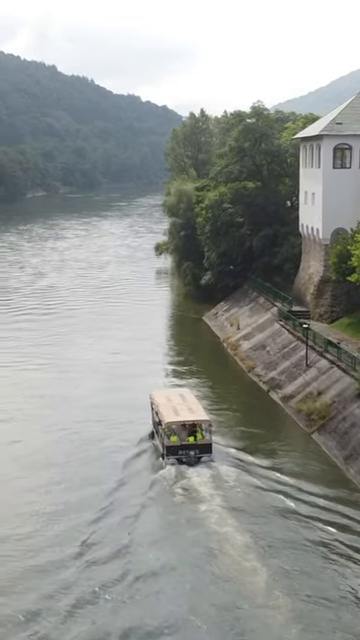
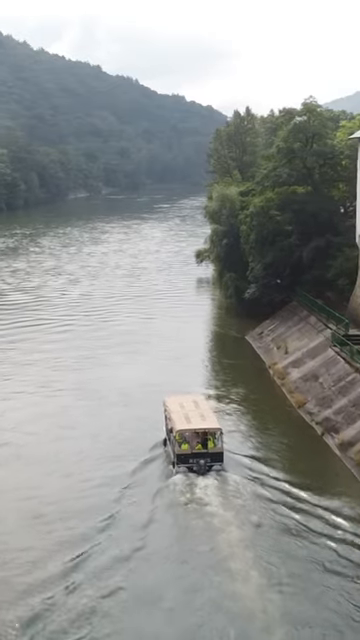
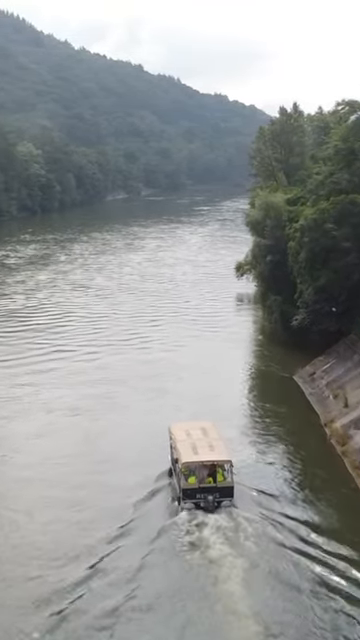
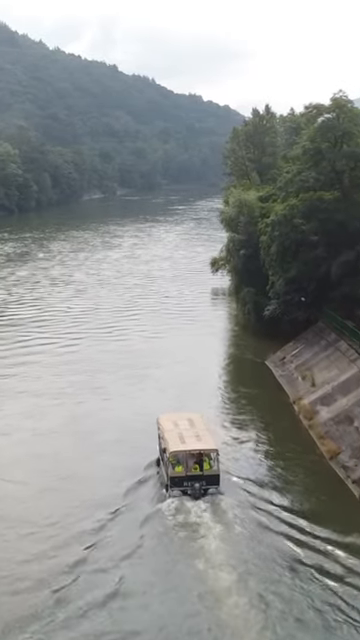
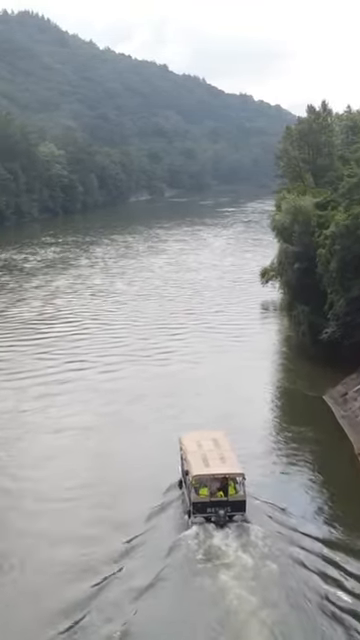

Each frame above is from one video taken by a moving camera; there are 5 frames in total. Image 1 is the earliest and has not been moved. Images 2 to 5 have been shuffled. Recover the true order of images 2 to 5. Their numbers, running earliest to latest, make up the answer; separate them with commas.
2, 4, 3, 5
